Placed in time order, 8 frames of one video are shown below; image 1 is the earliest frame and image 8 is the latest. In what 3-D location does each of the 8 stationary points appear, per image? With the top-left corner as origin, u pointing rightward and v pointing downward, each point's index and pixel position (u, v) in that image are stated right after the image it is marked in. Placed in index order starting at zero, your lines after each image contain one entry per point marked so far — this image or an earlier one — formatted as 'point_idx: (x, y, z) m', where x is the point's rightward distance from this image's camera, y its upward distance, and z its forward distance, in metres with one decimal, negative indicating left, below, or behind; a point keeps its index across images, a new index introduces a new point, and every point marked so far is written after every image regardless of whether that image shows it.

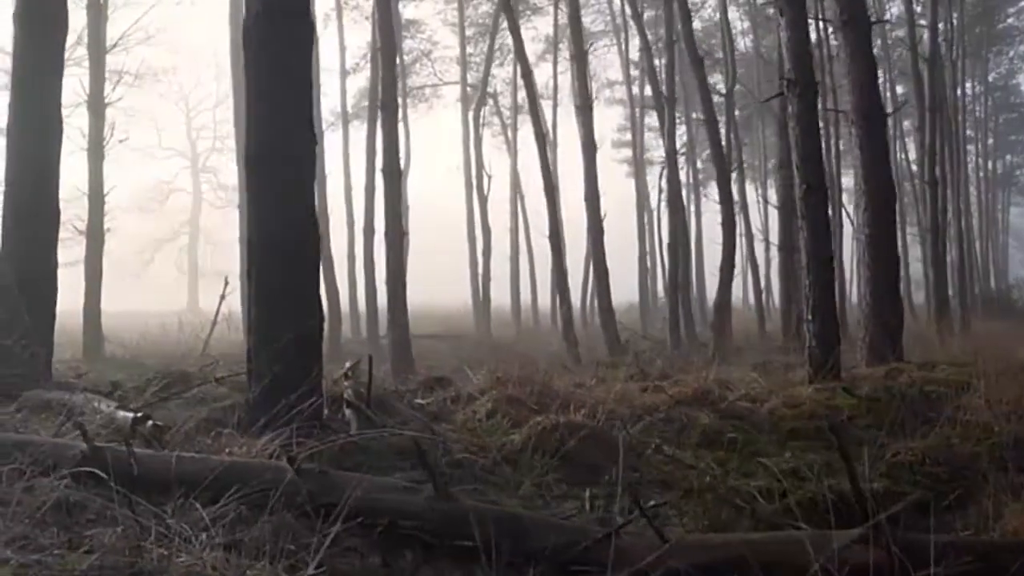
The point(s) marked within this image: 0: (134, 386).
0: (-3.7, -1.0, +9.1) m
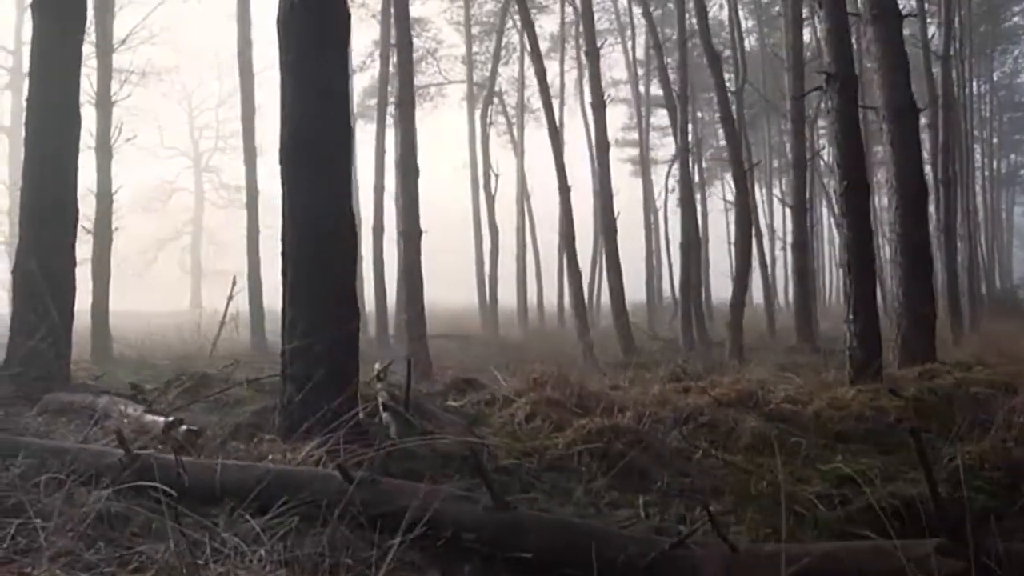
0: (-3.3, -0.9, +8.8) m
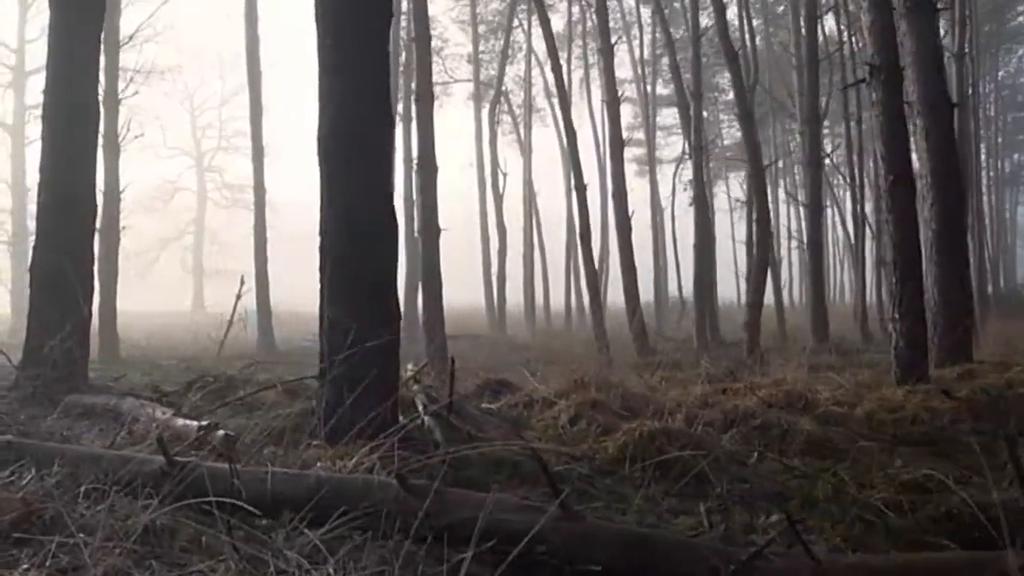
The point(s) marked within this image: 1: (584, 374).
0: (-3.0, -0.9, +8.5) m
1: (+0.7, -0.8, +8.4) m
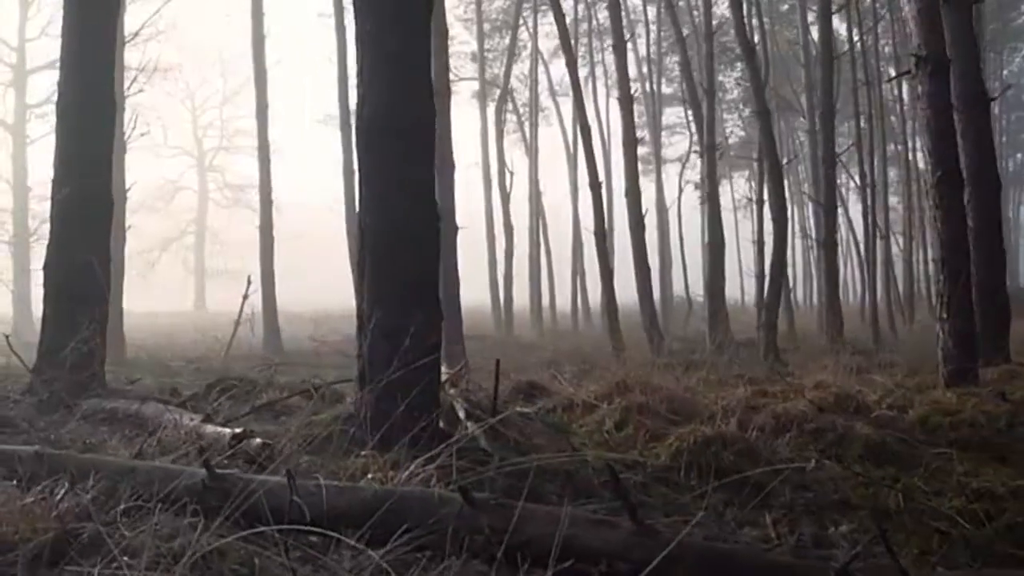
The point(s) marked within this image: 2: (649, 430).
0: (-2.7, -0.9, +8.2) m
1: (+1.0, -0.8, +8.1) m
2: (+1.0, -1.0, +6.5) m
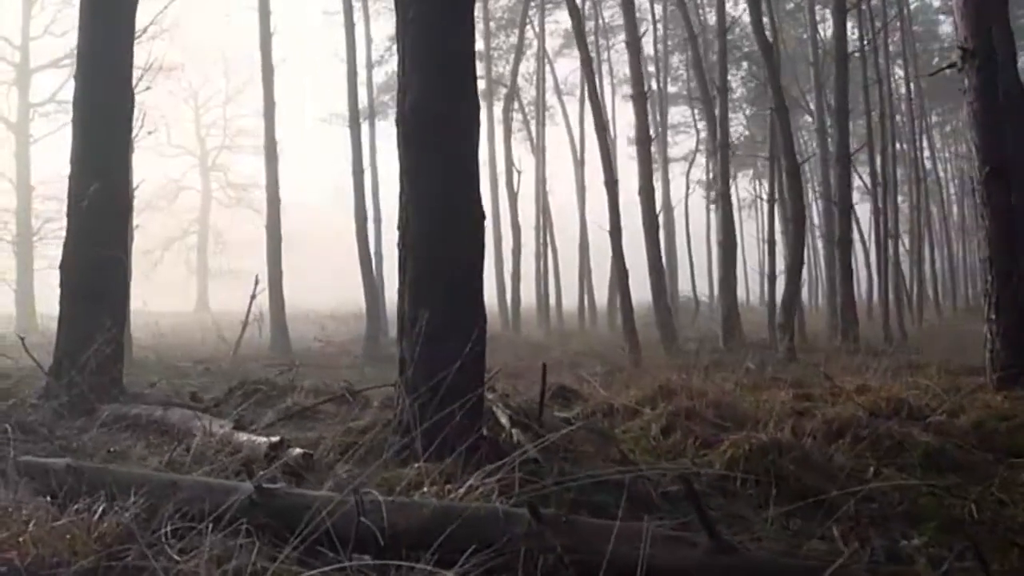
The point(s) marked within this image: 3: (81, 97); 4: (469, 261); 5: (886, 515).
0: (-2.4, -0.9, +7.9) m
1: (+1.2, -0.8, +7.8) m
2: (+1.2, -1.0, +6.2) m
3: (-3.8, +1.7, +8.2) m
4: (-0.2, +0.2, +5.3) m
5: (+2.1, -1.3, +5.3) m
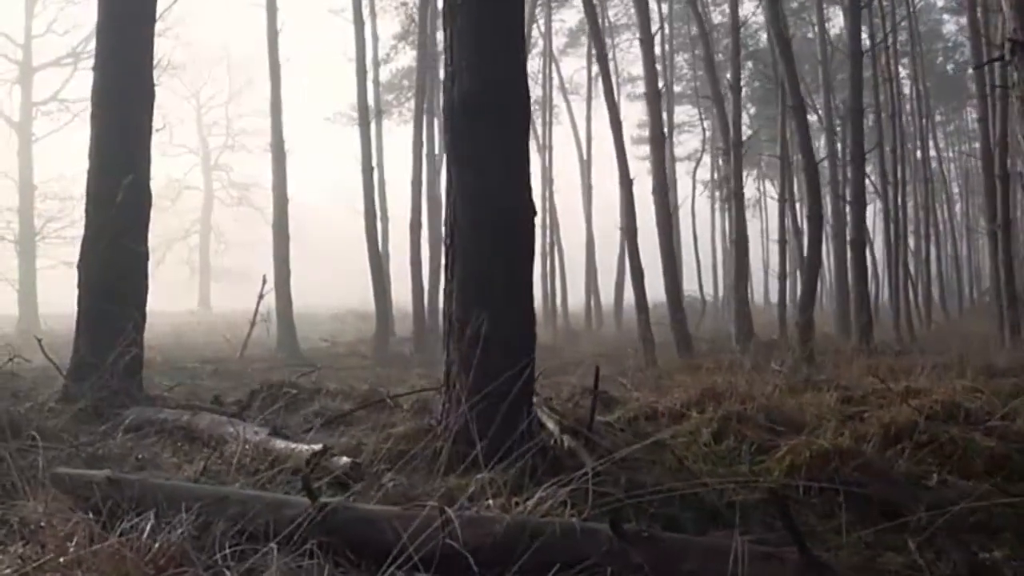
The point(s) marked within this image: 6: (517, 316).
0: (-2.2, -0.9, +7.6) m
1: (+1.5, -0.8, +7.5) m
2: (+1.5, -1.0, +5.9) m
3: (-3.5, +1.7, +7.9) m
4: (+0.1, +0.2, +5.0) m
5: (+2.4, -1.3, +5.0) m
6: (0.0, -0.1, +5.0) m
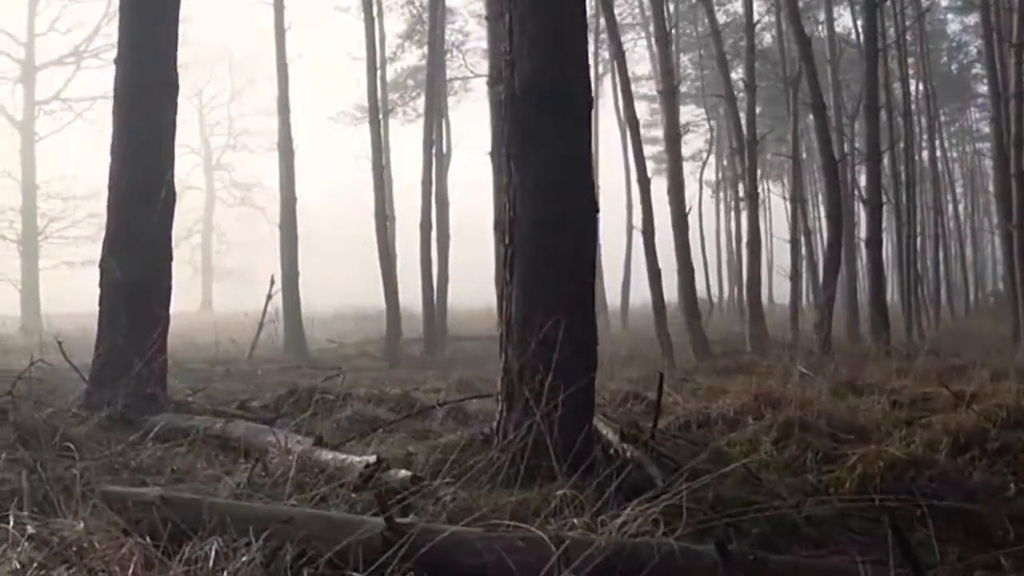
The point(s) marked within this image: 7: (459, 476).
0: (-1.9, -0.9, +7.3) m
1: (+1.8, -0.8, +7.2) m
2: (+1.8, -1.0, +5.6) m
3: (-3.2, +1.7, +7.6) m
4: (+0.4, +0.2, +4.7) m
5: (+2.7, -1.3, +4.7) m
6: (+0.3, -0.1, +4.7) m
7: (-0.2, -0.9, +4.3) m
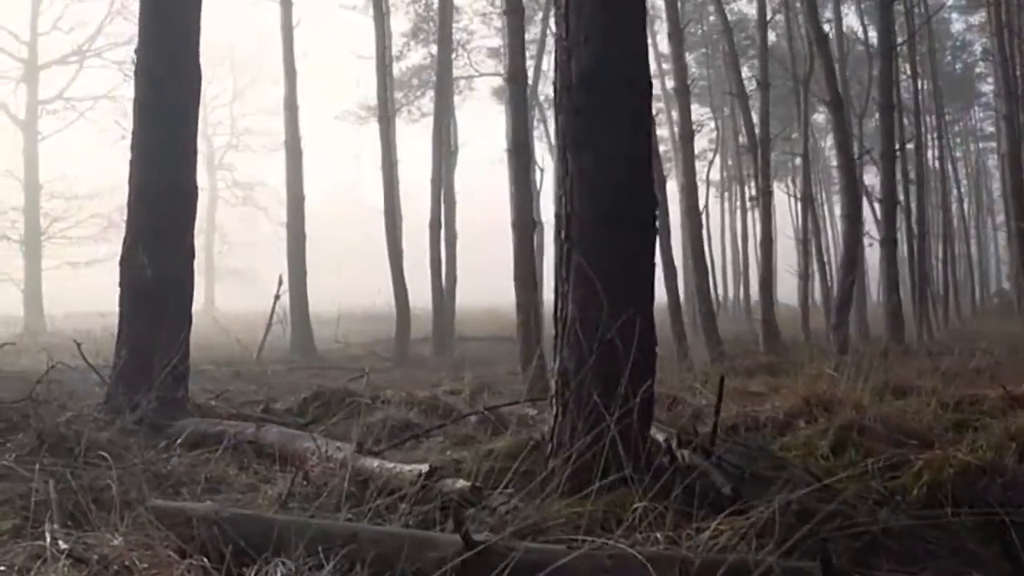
0: (-1.6, -0.9, +7.0) m
1: (+2.1, -0.8, +7.0) m
2: (+2.1, -1.0, +5.4) m
3: (-2.9, +1.7, +7.3) m
4: (+0.6, +0.2, +4.5) m
5: (+3.0, -1.3, +4.4) m
6: (+0.6, -0.1, +4.4) m
7: (0.0, -0.8, +4.0) m
